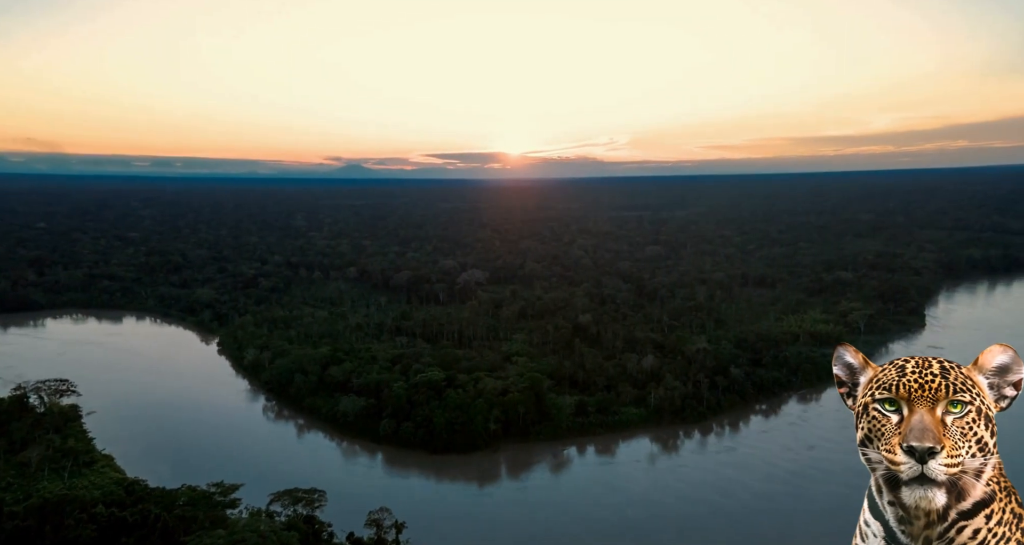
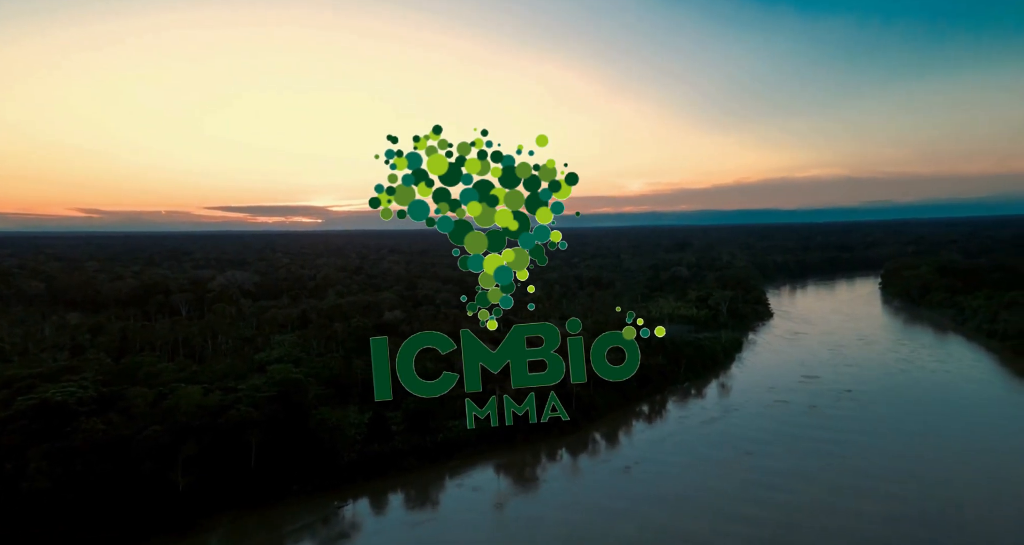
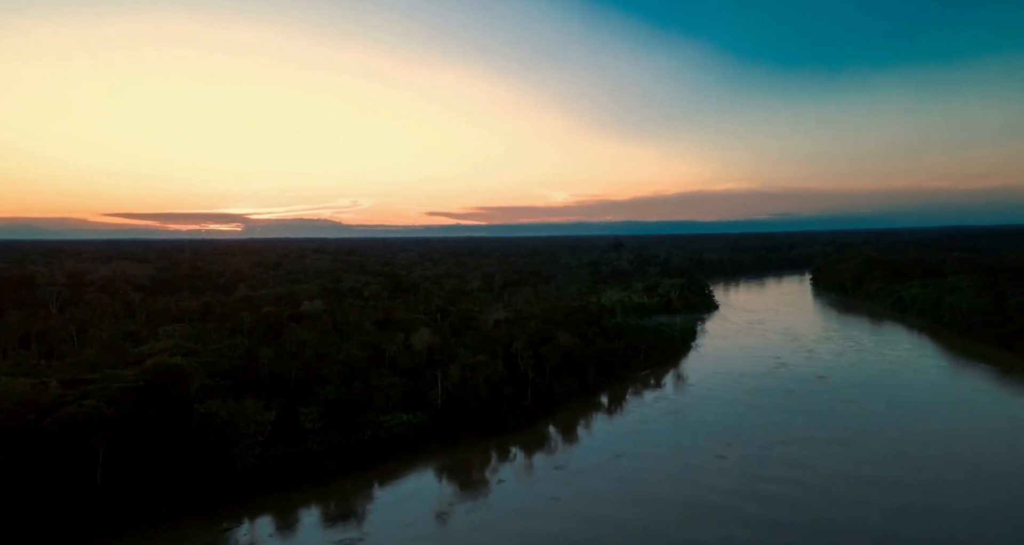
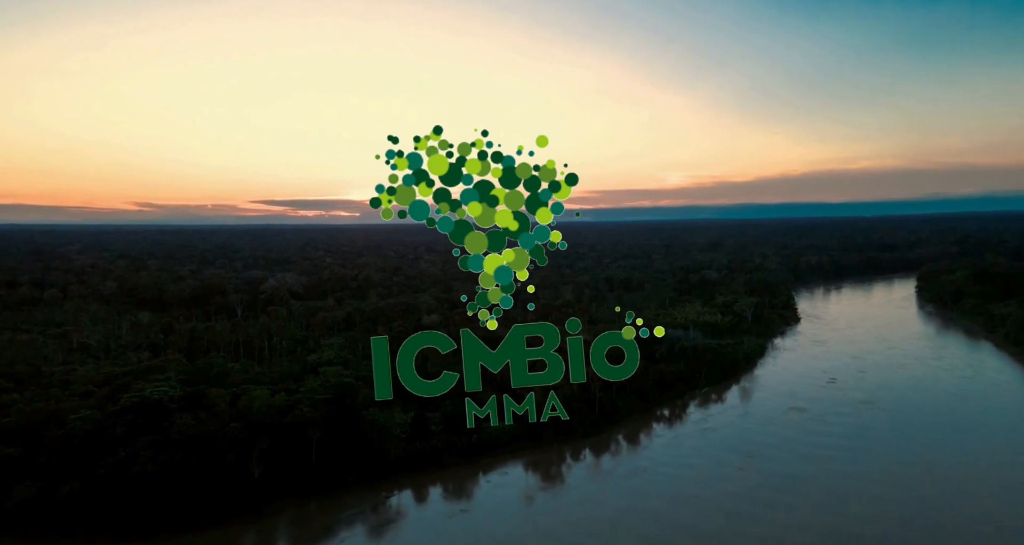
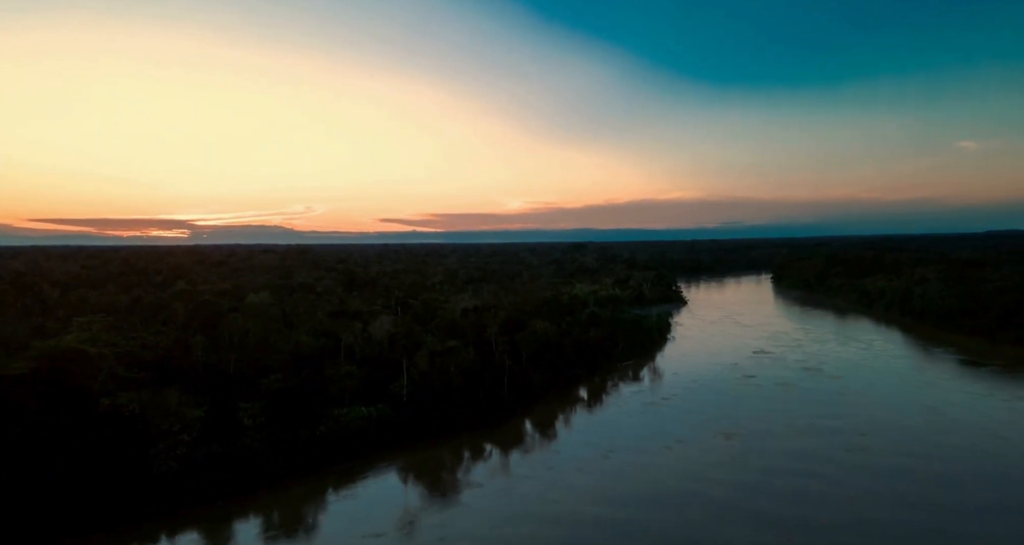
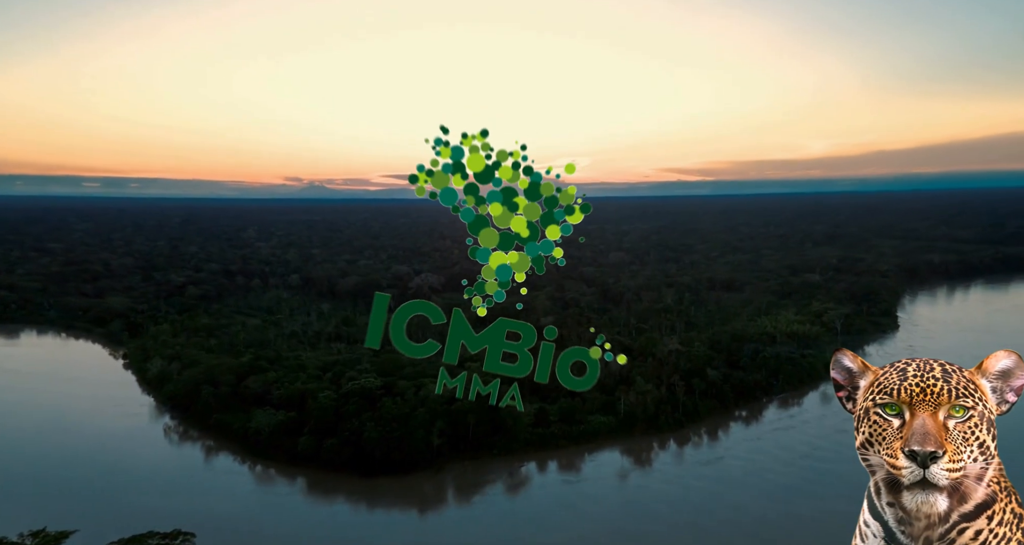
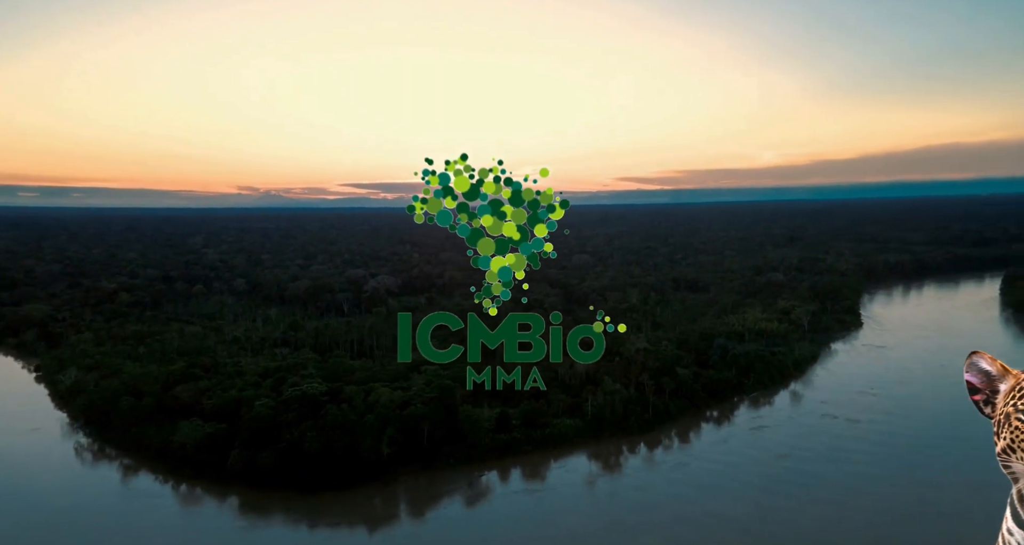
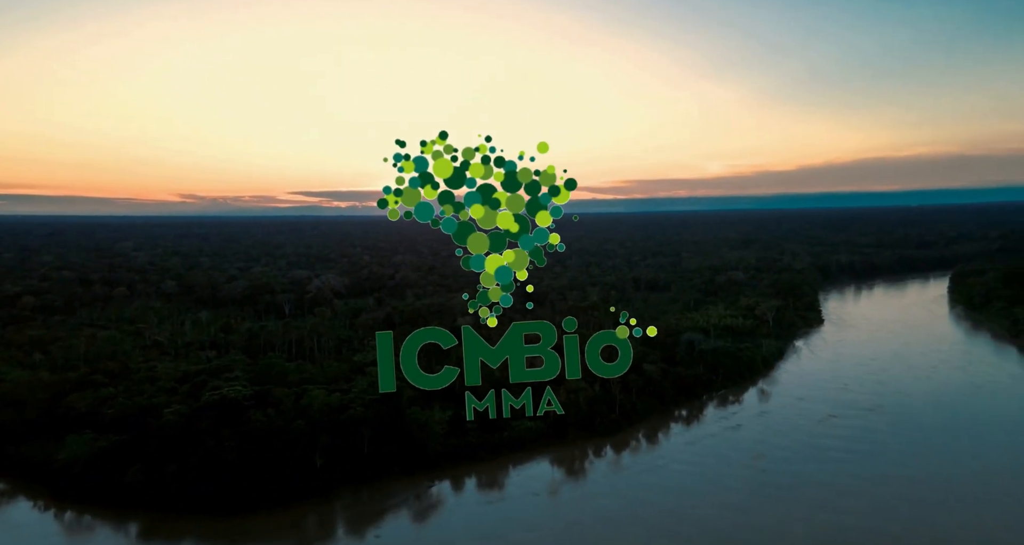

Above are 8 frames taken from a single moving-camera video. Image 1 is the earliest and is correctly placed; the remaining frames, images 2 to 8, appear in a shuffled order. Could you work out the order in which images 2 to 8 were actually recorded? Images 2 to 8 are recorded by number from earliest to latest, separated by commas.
6, 7, 8, 4, 2, 3, 5
